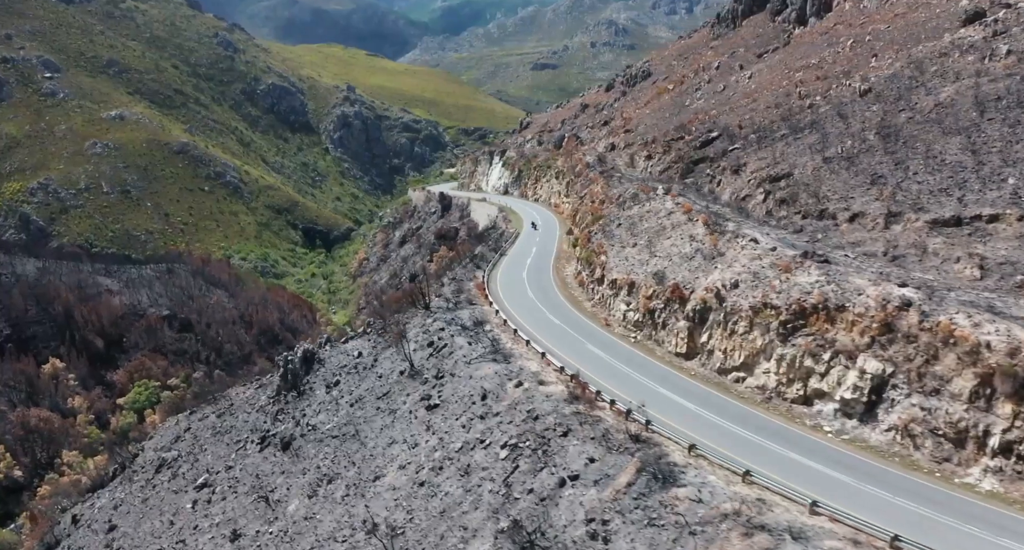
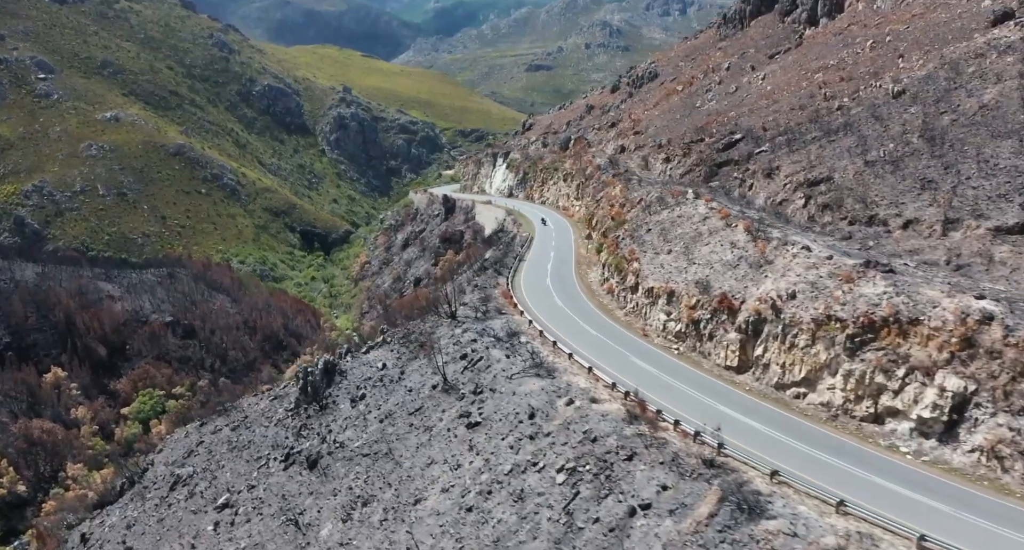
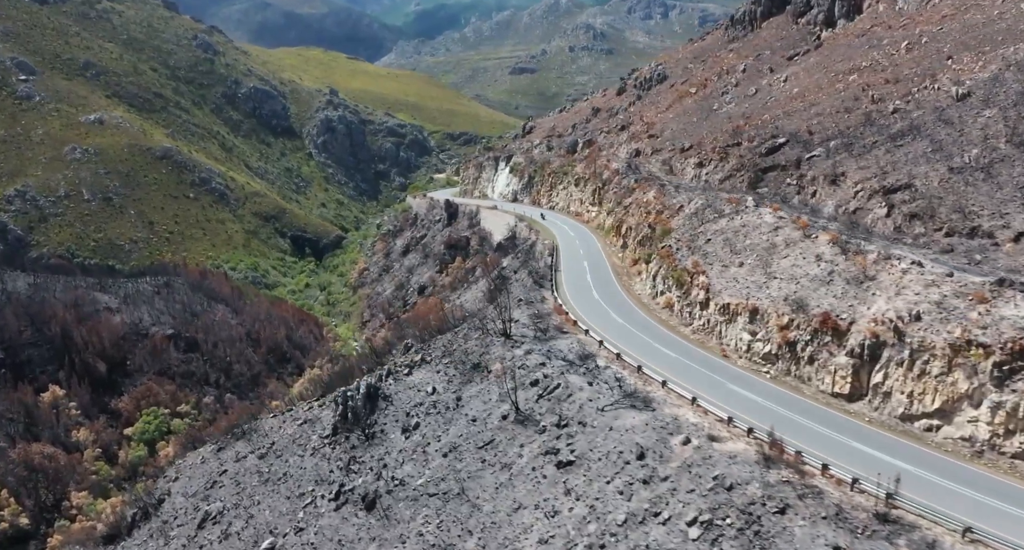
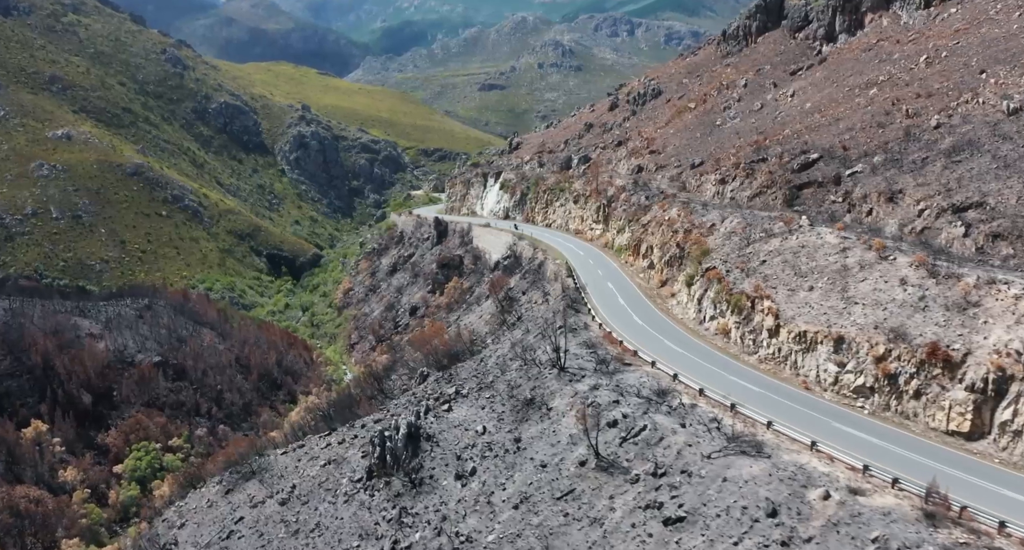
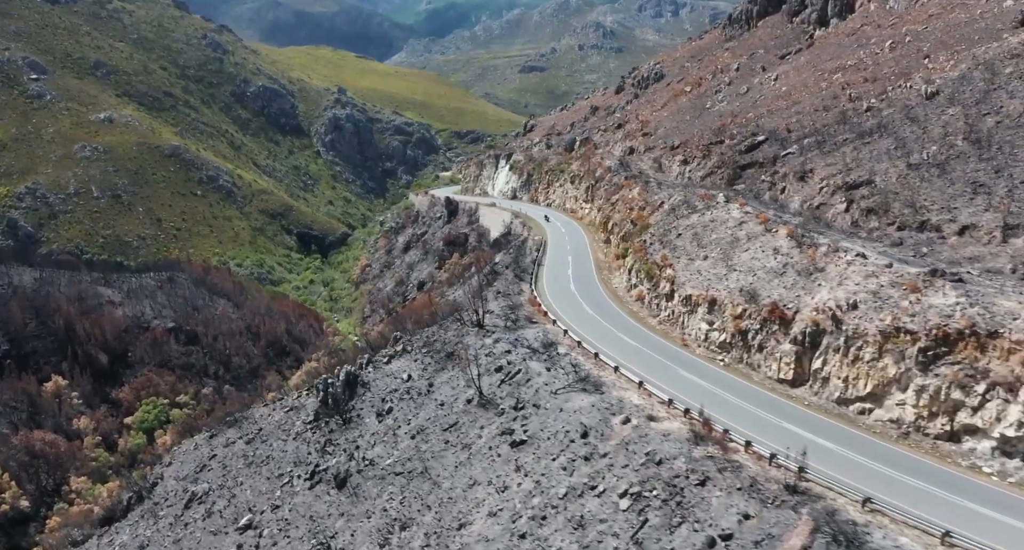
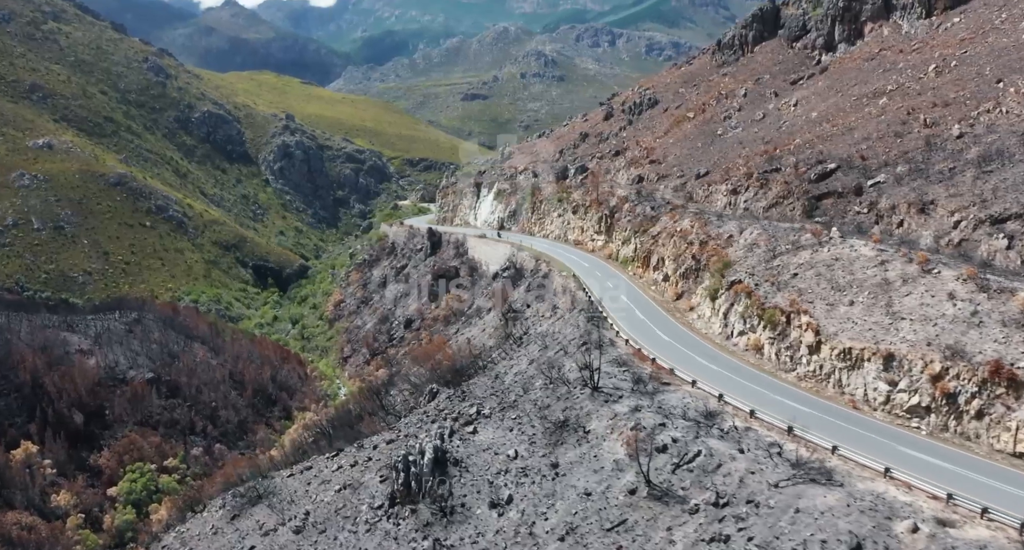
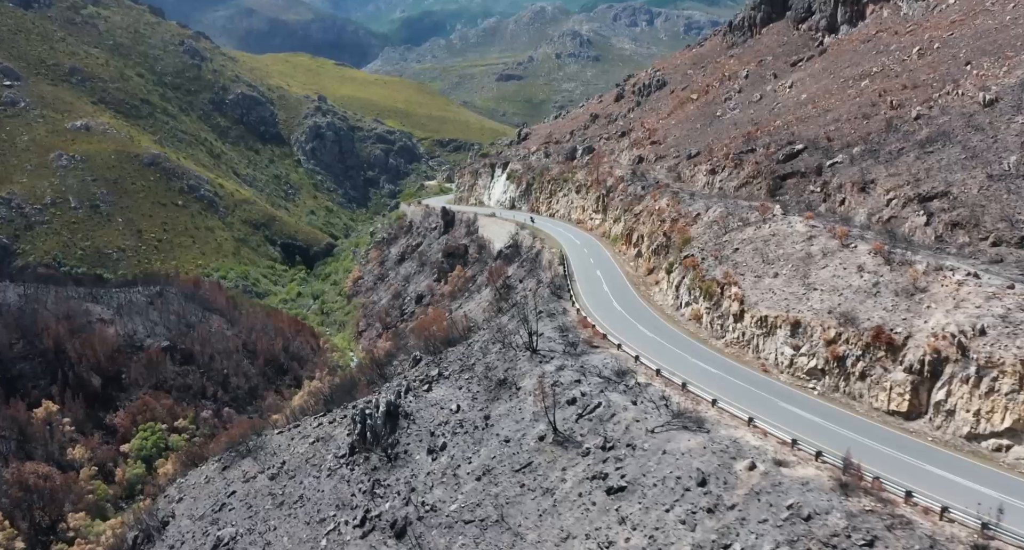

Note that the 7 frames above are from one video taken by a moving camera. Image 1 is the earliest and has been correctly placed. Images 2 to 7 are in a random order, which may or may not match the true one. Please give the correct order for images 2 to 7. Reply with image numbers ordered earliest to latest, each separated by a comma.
2, 5, 3, 7, 4, 6
